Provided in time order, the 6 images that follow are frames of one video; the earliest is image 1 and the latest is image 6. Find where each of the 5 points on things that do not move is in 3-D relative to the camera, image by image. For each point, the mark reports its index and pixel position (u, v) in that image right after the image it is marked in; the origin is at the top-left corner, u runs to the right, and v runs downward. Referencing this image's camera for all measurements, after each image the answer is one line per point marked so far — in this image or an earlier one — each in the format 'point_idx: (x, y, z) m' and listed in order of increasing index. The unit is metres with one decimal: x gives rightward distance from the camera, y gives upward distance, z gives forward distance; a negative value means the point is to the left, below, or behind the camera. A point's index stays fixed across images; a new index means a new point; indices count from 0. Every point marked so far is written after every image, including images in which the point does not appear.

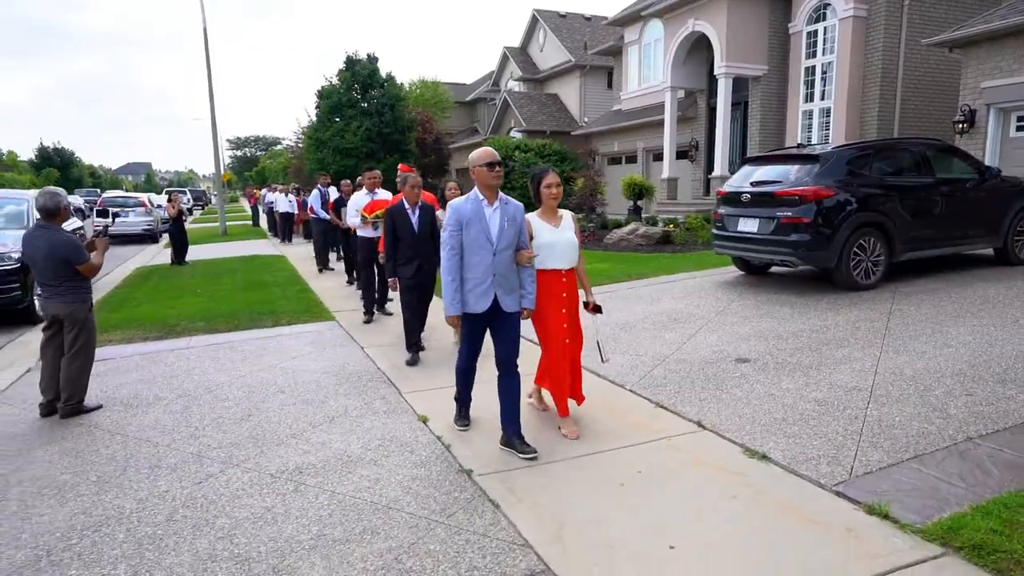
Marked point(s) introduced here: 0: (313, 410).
0: (-1.5, -0.9, +5.3) m
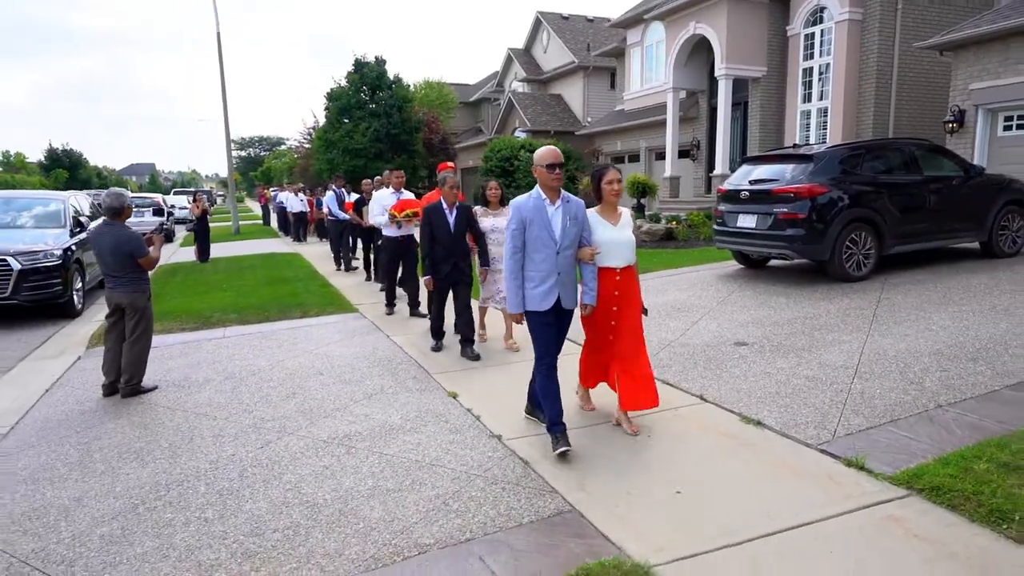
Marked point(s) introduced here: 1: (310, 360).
0: (-1.4, -0.9, +5.8) m
1: (-2.0, -0.7, +6.9) m
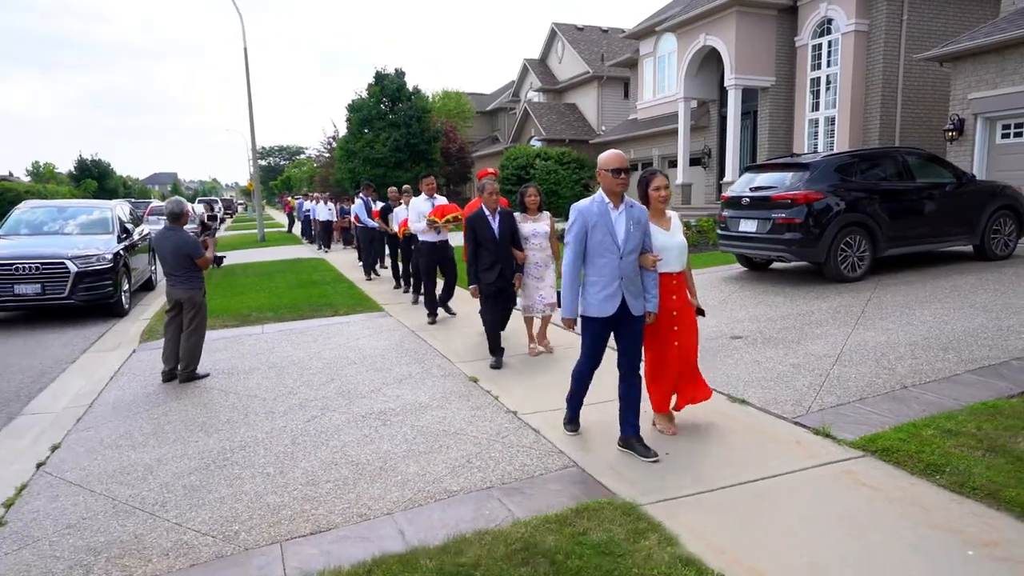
0: (-1.2, -0.8, +6.5) m
1: (-1.9, -0.7, +7.6) m
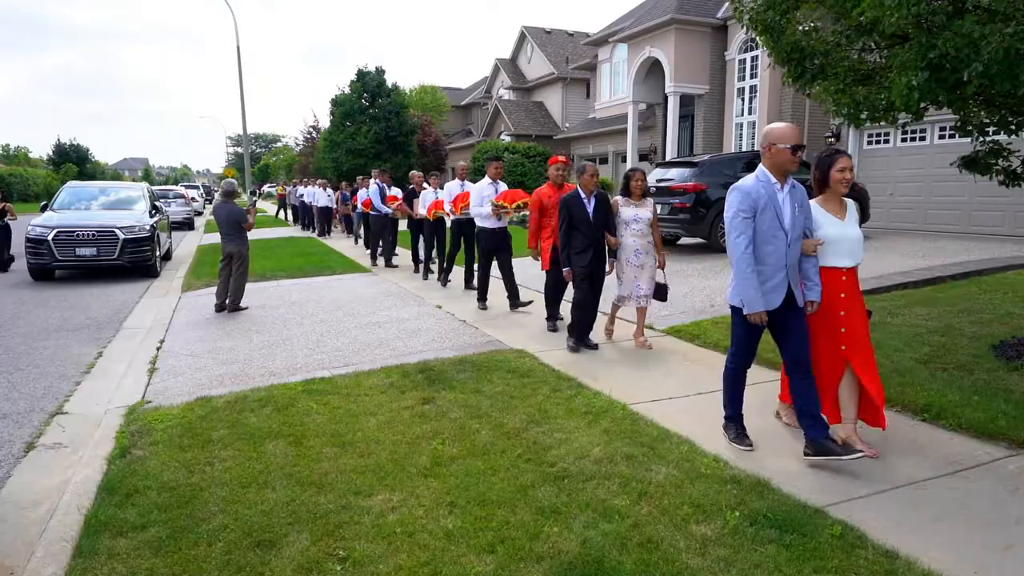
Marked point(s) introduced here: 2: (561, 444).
0: (-1.9, -0.2, +9.3) m
1: (-2.6, -0.1, +10.3) m
2: (+0.3, -0.9, +3.9) m
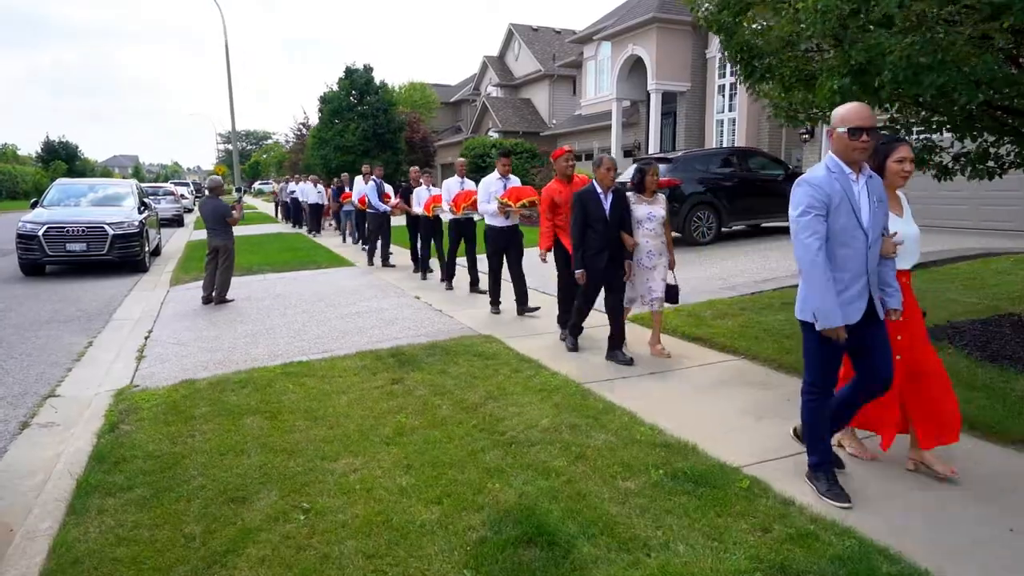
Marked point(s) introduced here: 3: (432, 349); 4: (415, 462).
0: (-2.2, -0.1, +9.6) m
1: (-2.9, 0.0, +10.7) m
2: (0.0, -0.8, +4.3) m
3: (-0.7, -0.5, +6.1) m
4: (-0.5, -0.9, +3.7) m
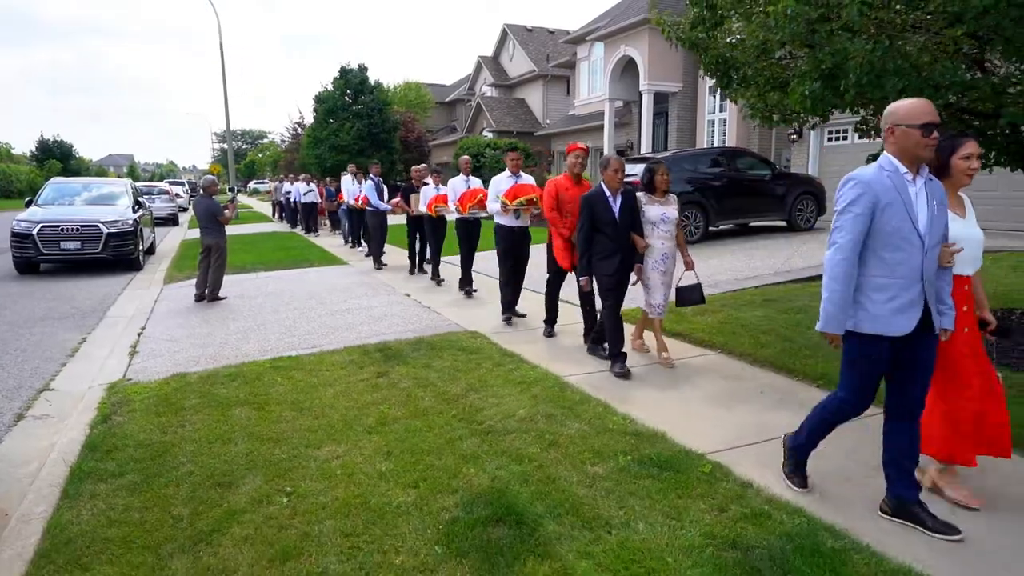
0: (-2.4, -0.1, +9.8) m
1: (-3.1, 0.0, +10.8) m
2: (-0.1, -0.8, +4.5) m
3: (-0.9, -0.5, +6.3) m
4: (-0.7, -0.9, +3.8) m
